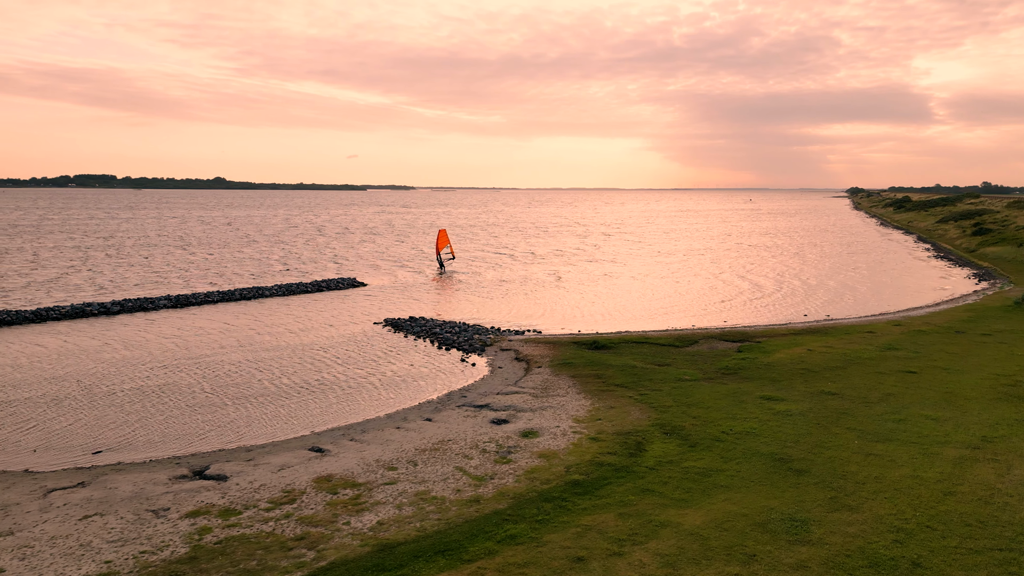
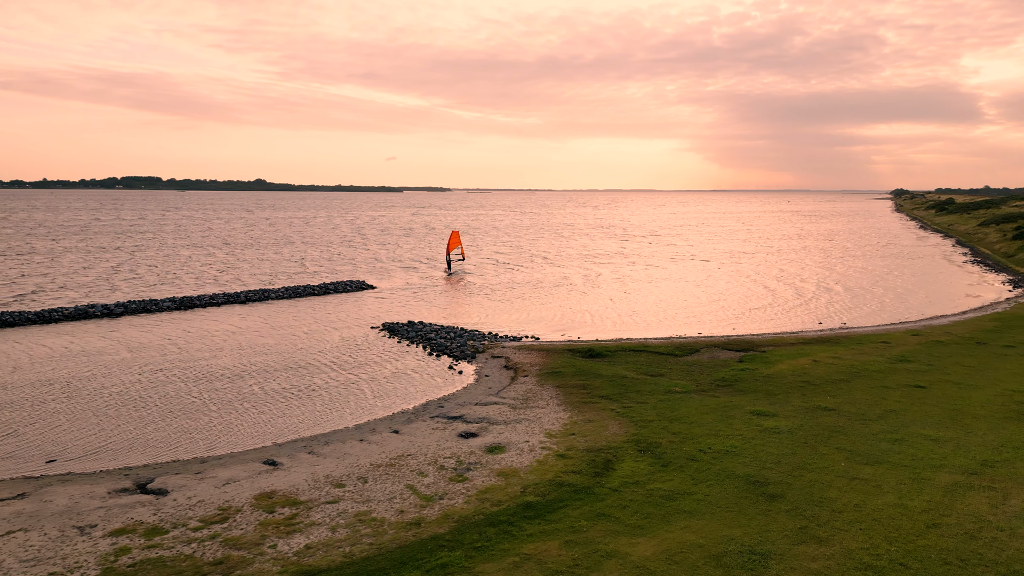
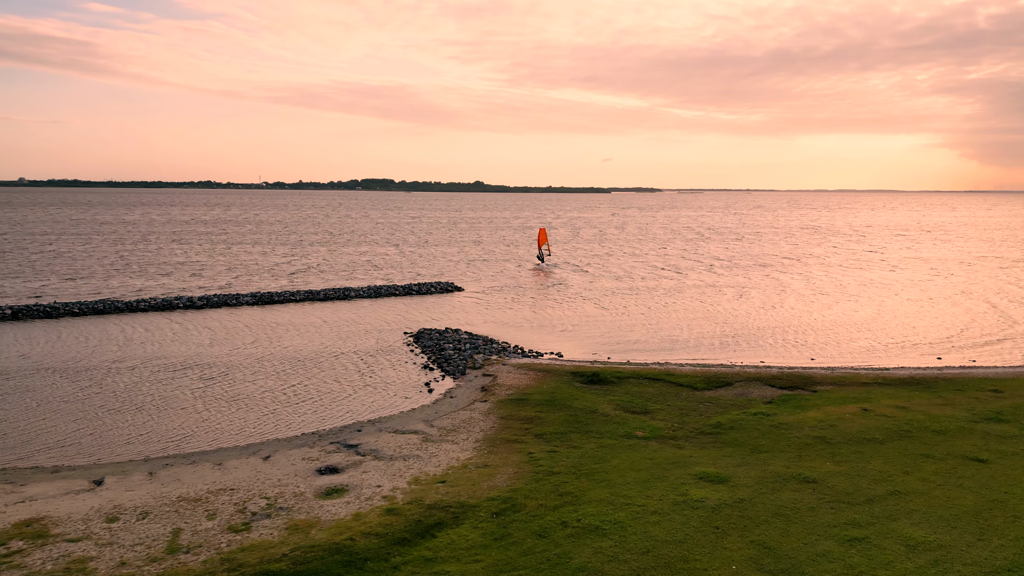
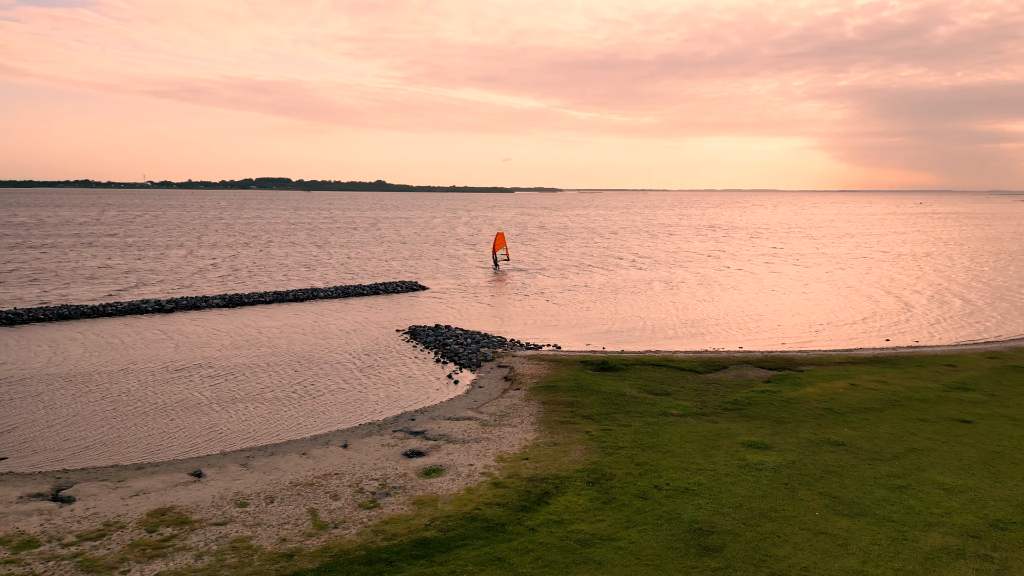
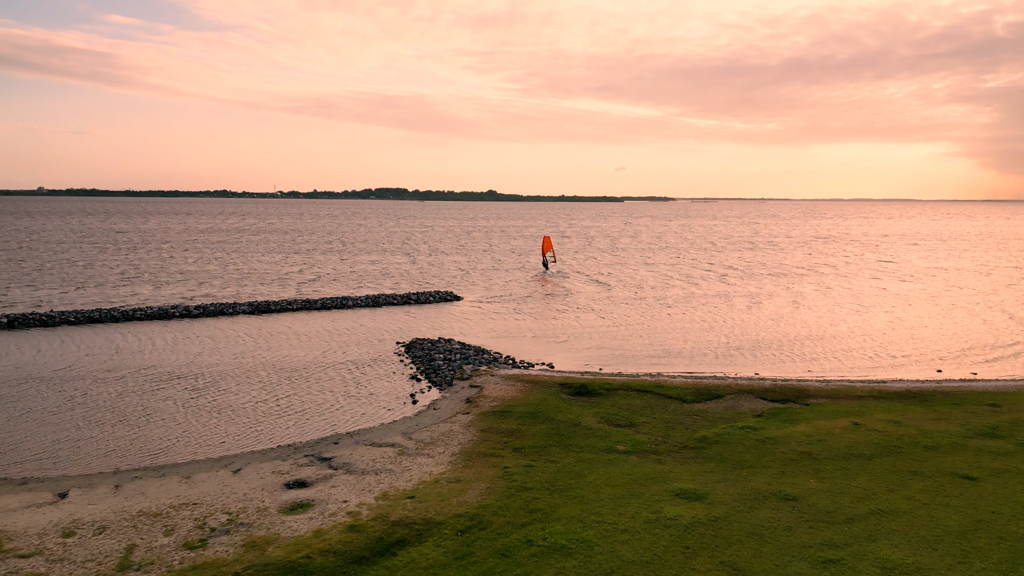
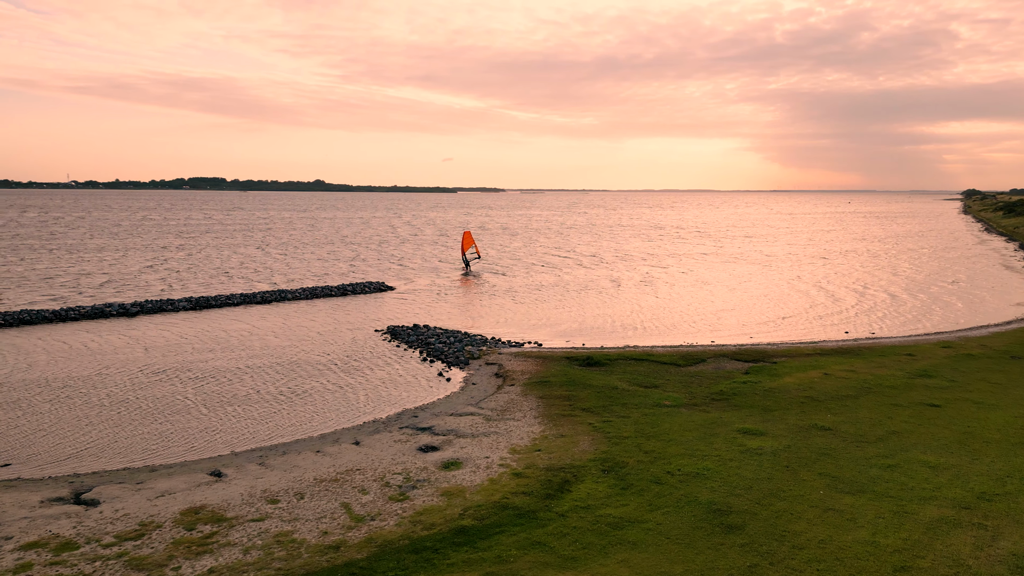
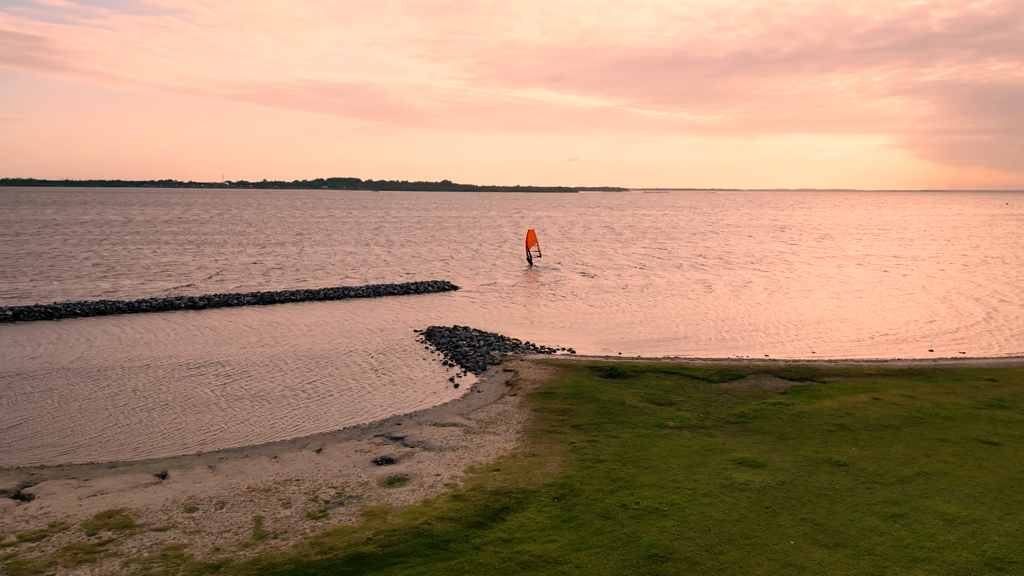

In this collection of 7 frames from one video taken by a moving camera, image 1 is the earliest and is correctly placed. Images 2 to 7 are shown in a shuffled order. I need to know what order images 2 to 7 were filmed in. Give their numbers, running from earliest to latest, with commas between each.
2, 6, 4, 7, 3, 5
